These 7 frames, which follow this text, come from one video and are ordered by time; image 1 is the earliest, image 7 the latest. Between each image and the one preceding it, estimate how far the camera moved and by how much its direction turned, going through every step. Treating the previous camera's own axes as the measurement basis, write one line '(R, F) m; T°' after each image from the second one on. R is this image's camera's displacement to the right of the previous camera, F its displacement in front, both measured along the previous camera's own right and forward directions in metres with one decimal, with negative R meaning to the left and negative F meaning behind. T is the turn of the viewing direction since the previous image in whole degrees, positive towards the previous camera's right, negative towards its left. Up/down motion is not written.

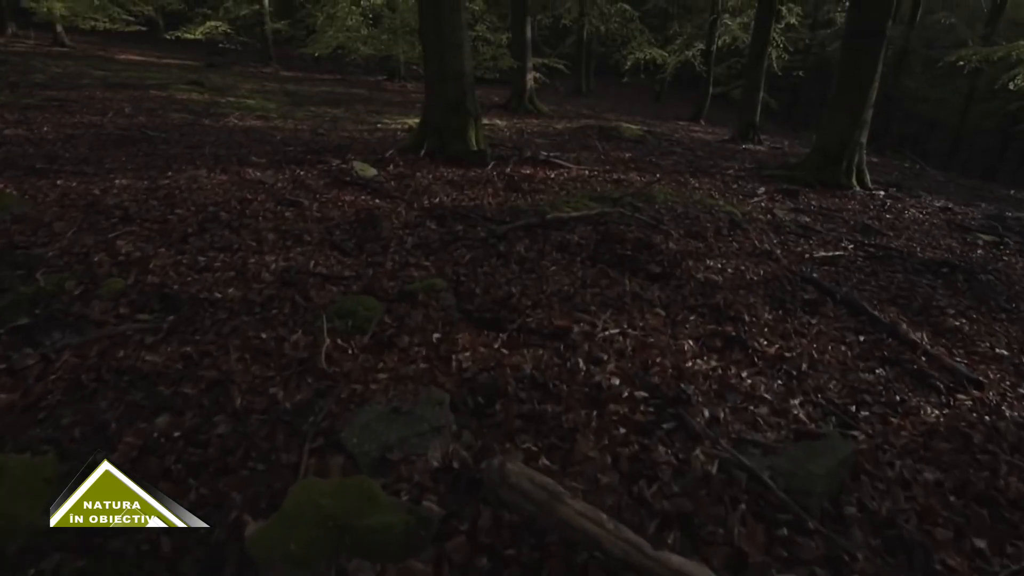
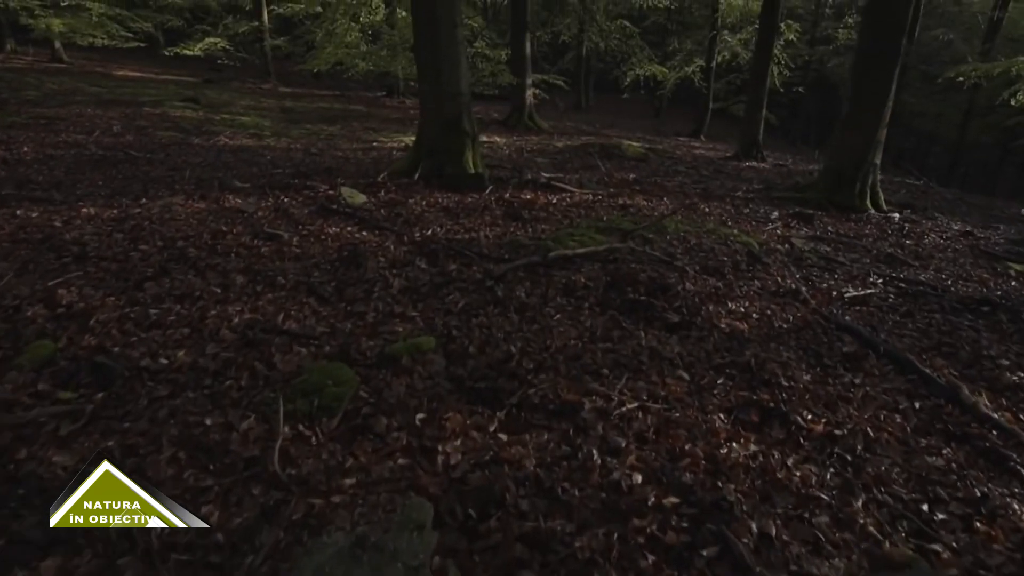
(0.0, +0.6) m; 0°
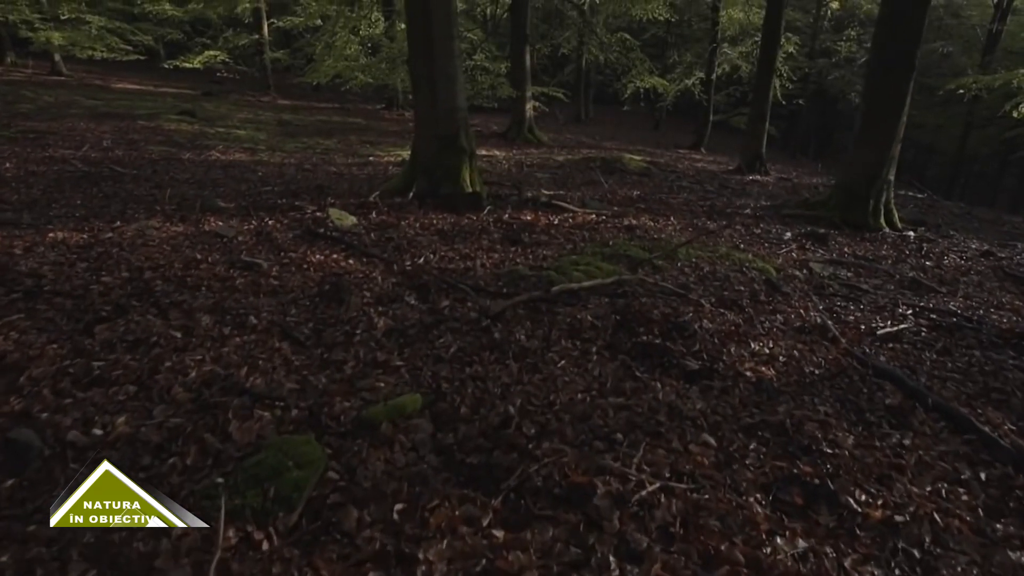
(0.0, +0.5) m; 0°
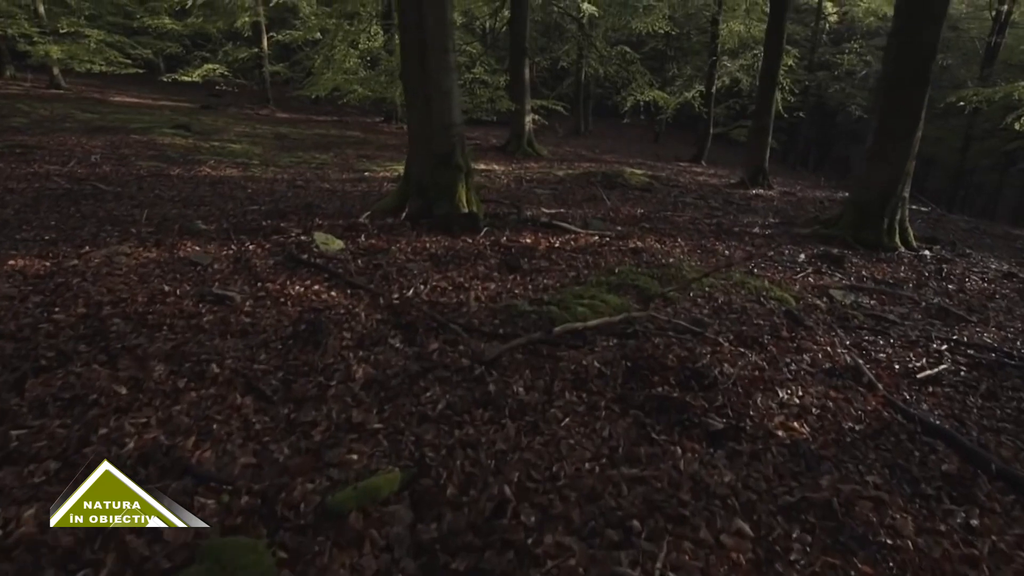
(0.0, +0.5) m; 0°
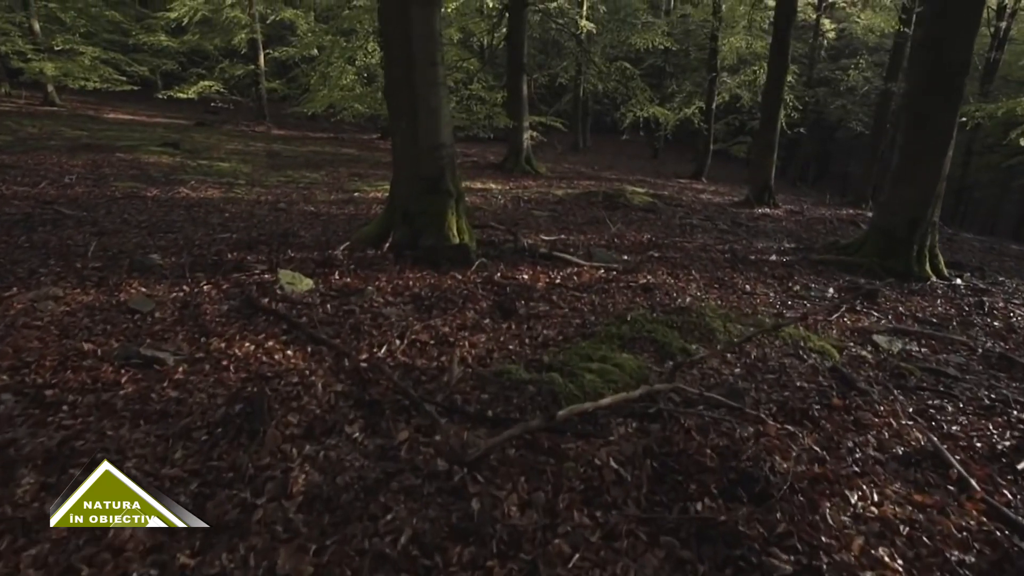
(0.0, +0.9) m; 0°
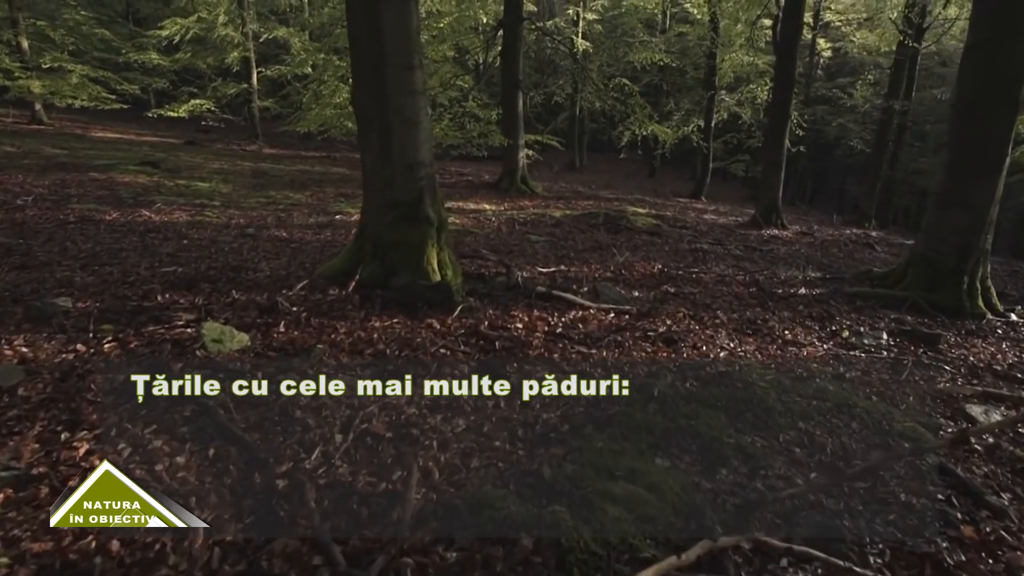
(+0.1, +1.3) m; 0°
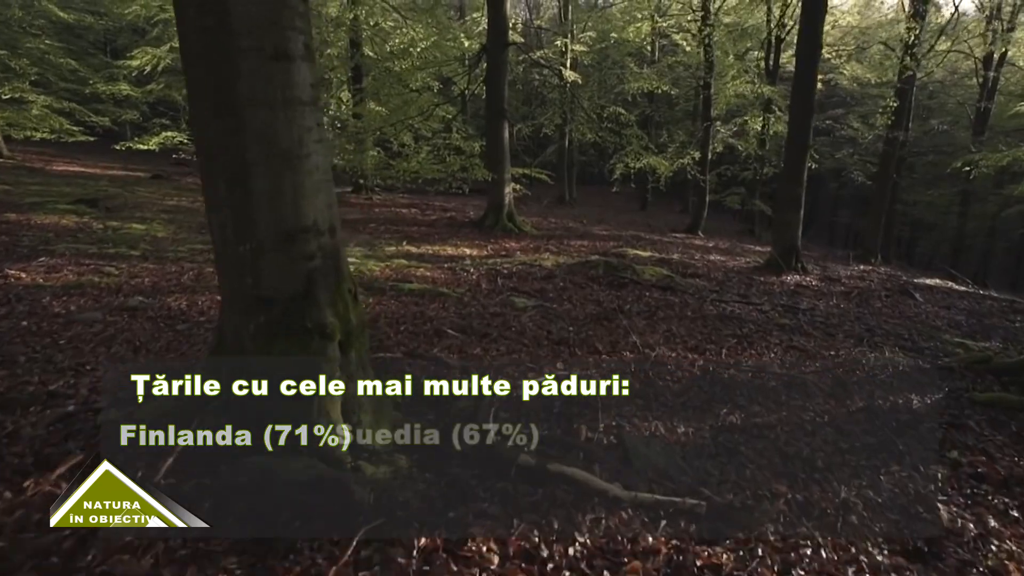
(+0.2, +3.1) m; +1°
